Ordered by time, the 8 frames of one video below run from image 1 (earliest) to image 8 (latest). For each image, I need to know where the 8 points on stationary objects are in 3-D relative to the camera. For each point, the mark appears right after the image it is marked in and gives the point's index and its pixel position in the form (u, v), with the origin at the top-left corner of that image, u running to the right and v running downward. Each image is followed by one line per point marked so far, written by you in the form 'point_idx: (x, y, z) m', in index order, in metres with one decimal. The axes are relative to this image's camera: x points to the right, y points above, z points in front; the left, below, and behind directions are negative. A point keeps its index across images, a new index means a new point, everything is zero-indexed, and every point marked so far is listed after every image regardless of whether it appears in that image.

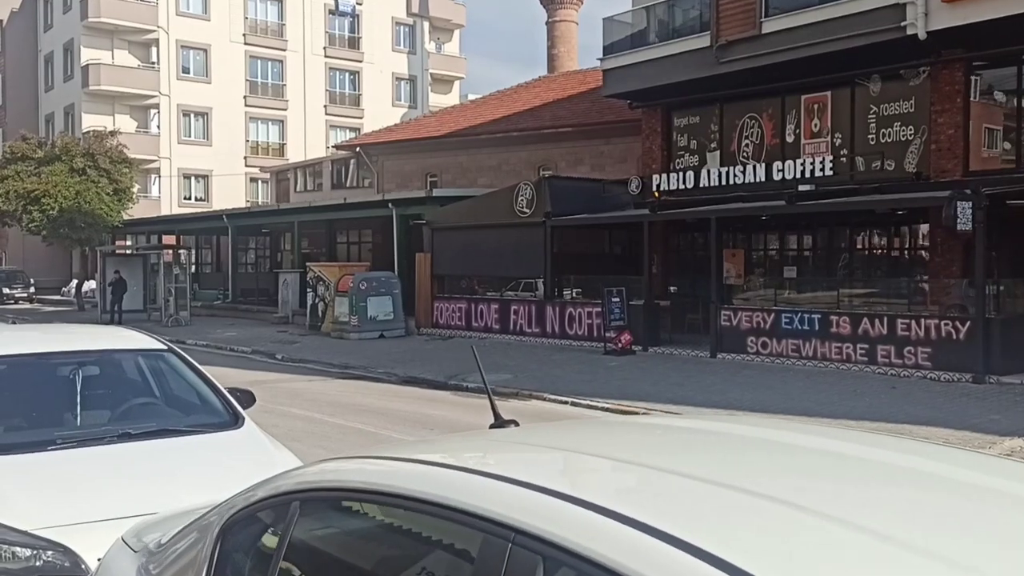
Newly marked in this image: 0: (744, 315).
0: (+4.3, -0.5, +17.2) m
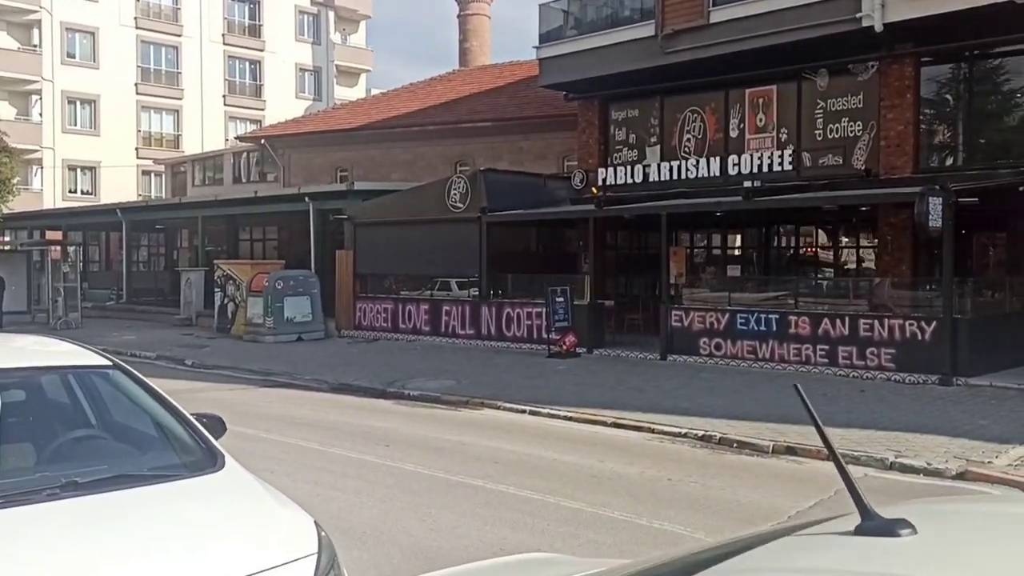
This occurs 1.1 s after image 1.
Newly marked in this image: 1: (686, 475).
0: (+3.3, -0.5, +16.4) m
1: (+1.7, -1.8, +8.9) m
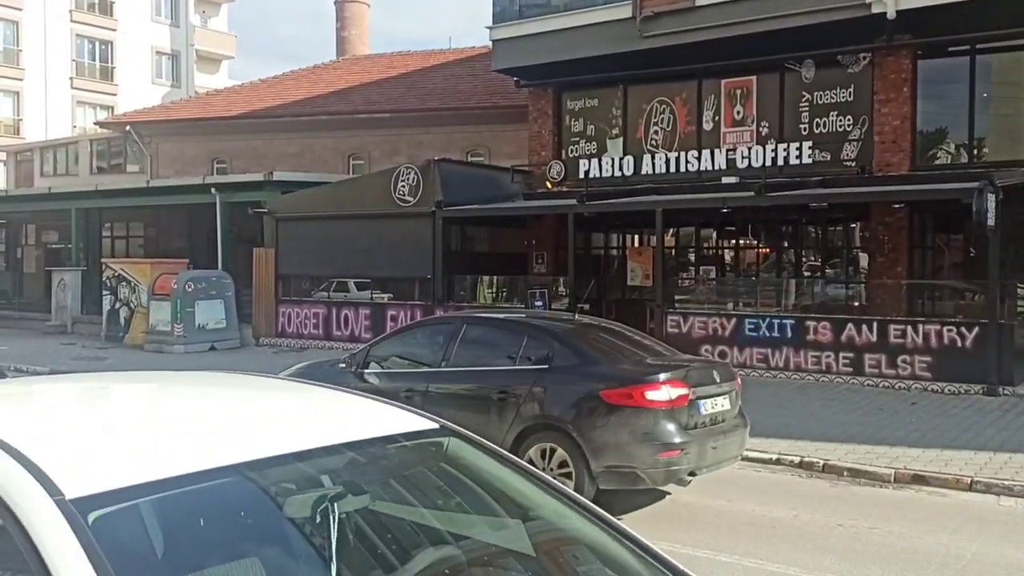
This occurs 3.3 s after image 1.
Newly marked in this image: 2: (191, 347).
0: (+3.0, -0.5, +15.1) m
1: (+2.7, -1.8, +7.4) m
2: (-7.1, -1.3, +20.7) m
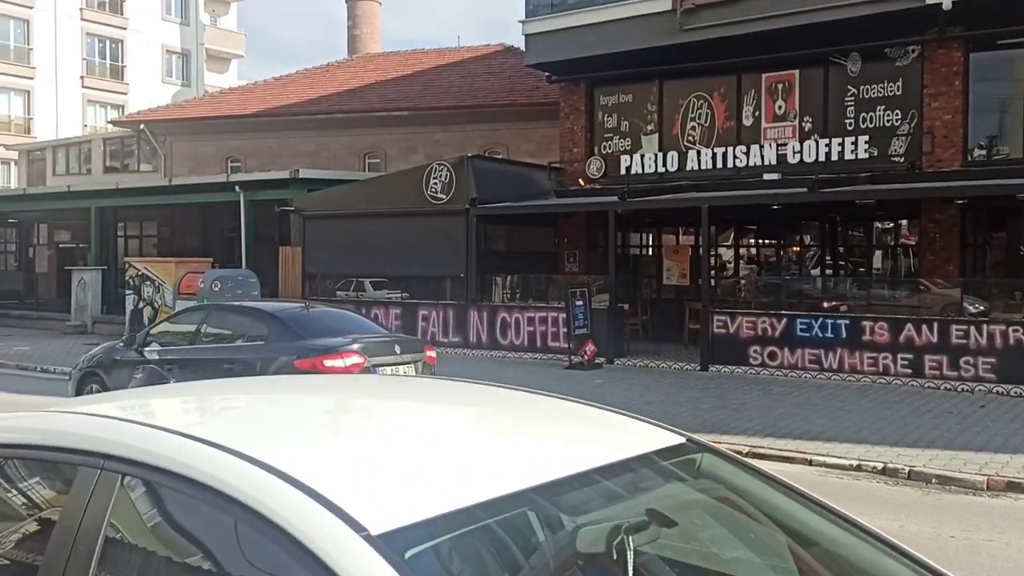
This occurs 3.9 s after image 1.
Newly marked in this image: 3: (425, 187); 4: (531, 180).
0: (+3.7, -0.5, +14.6) m
1: (+3.4, -1.8, +7.0) m
2: (-6.5, -1.3, +20.3) m
3: (-1.8, +2.0, +18.6) m
4: (+0.4, +2.3, +19.4) m
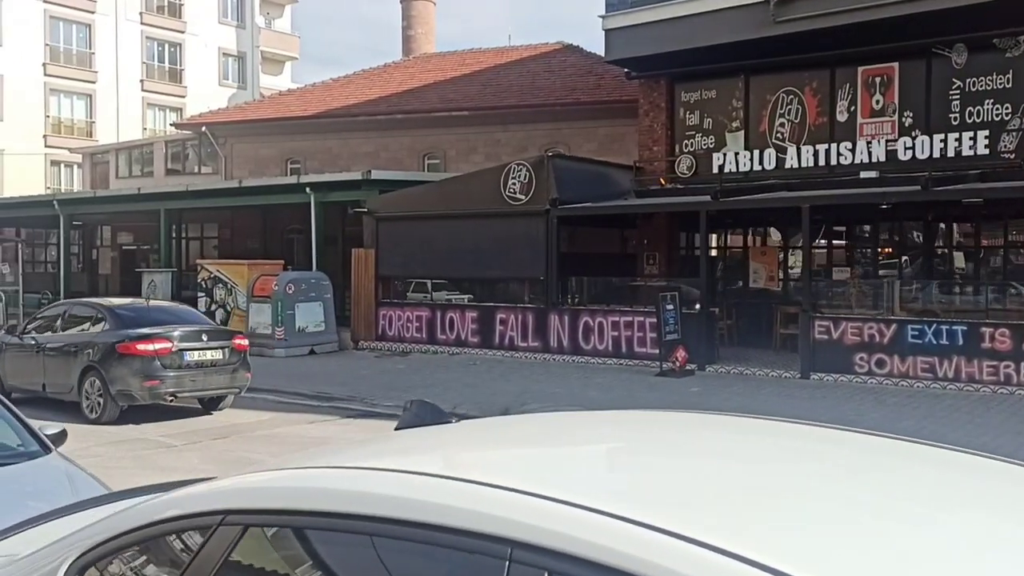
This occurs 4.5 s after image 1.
0: (+5.1, -0.6, +13.9) m
1: (+4.4, -1.9, +6.3) m
2: (-4.8, -1.3, +20.1) m
3: (-0.2, +2.0, +18.1) m
4: (+2.0, +2.2, +18.9) m
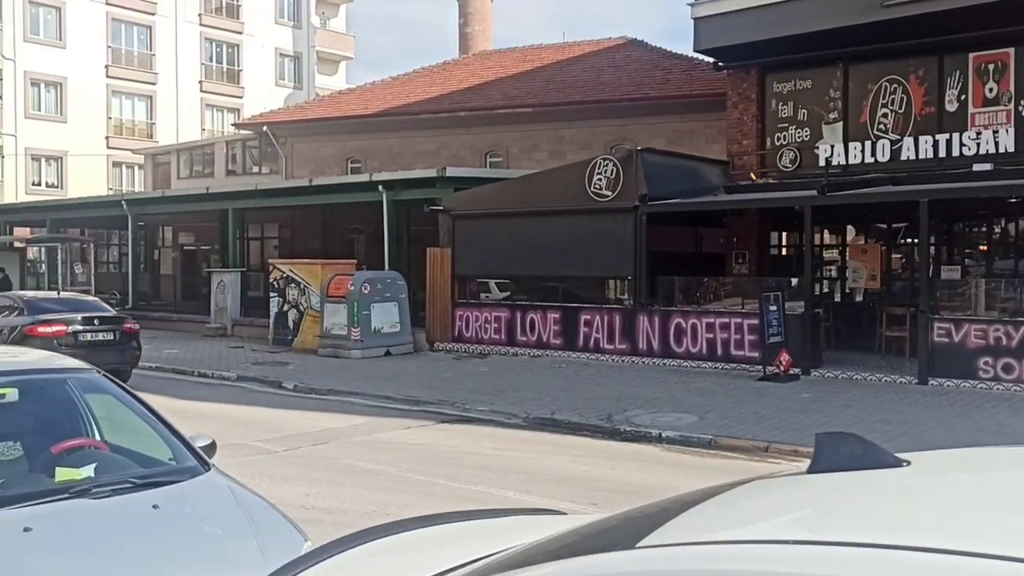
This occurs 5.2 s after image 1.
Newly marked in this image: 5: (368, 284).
0: (+6.5, -0.6, +13.0) m
1: (+5.5, -1.9, +5.4) m
2: (-3.1, -1.3, +19.6) m
3: (+1.4, +2.0, +17.5) m
4: (+3.7, +2.2, +18.1) m
5: (-3.0, +0.1, +19.4) m
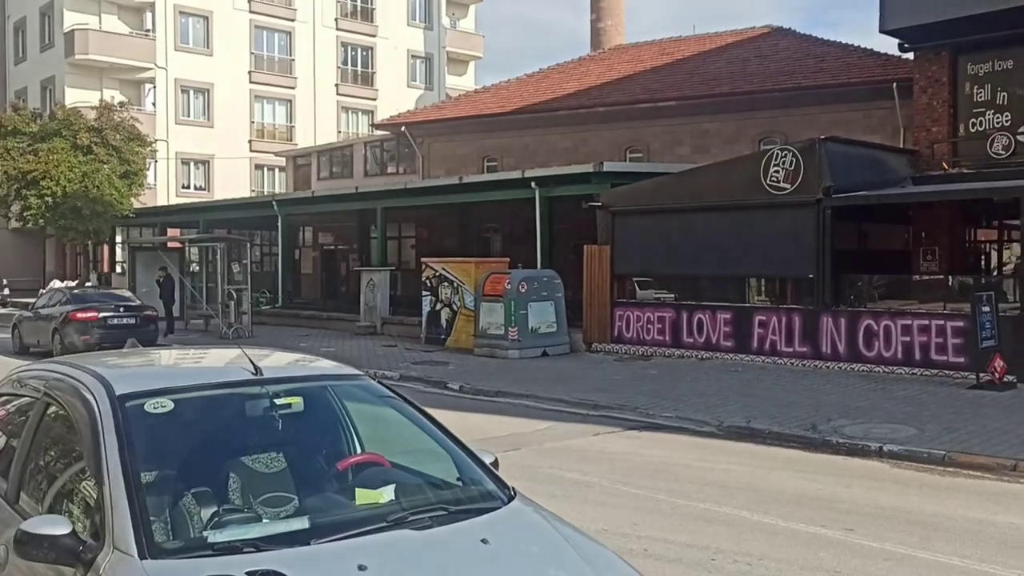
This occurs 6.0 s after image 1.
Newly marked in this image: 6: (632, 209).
0: (+9.0, -0.6, +11.5) m
1: (+7.0, -1.9, +4.0) m
2: (+0.3, -1.3, +19.2) m
3: (+4.5, +2.0, +16.5) m
4: (+6.8, +2.2, +16.9) m
5: (+0.3, +0.1, +19.0) m
6: (+2.4, +1.6, +18.7) m
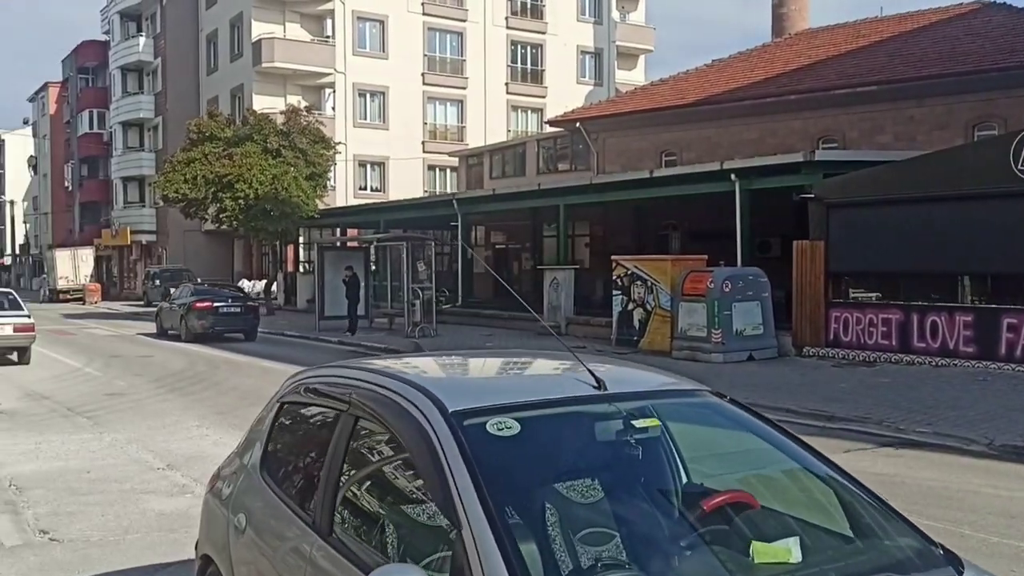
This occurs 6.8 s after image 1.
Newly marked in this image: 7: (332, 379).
0: (+11.5, -0.6, +8.9) m
1: (+8.4, -1.9, +1.9) m
2: (+4.2, -1.3, +18.0) m
3: (+7.9, +2.0, +14.6) m
4: (+10.3, +2.2, +14.6) m
5: (+4.2, +0.1, +17.8) m
6: (+6.3, +1.6, +17.1) m
7: (-0.8, -0.4, +4.0) m
